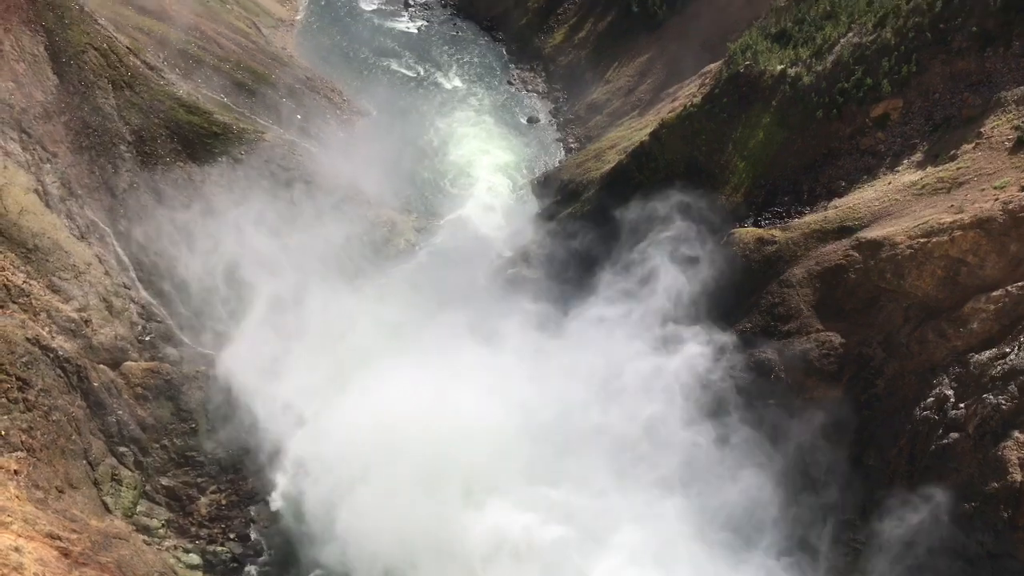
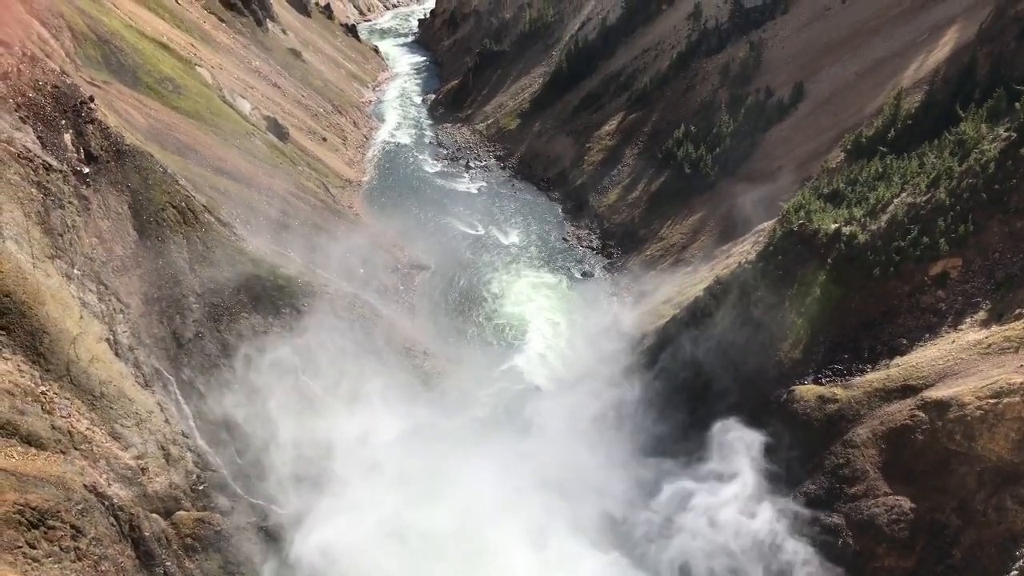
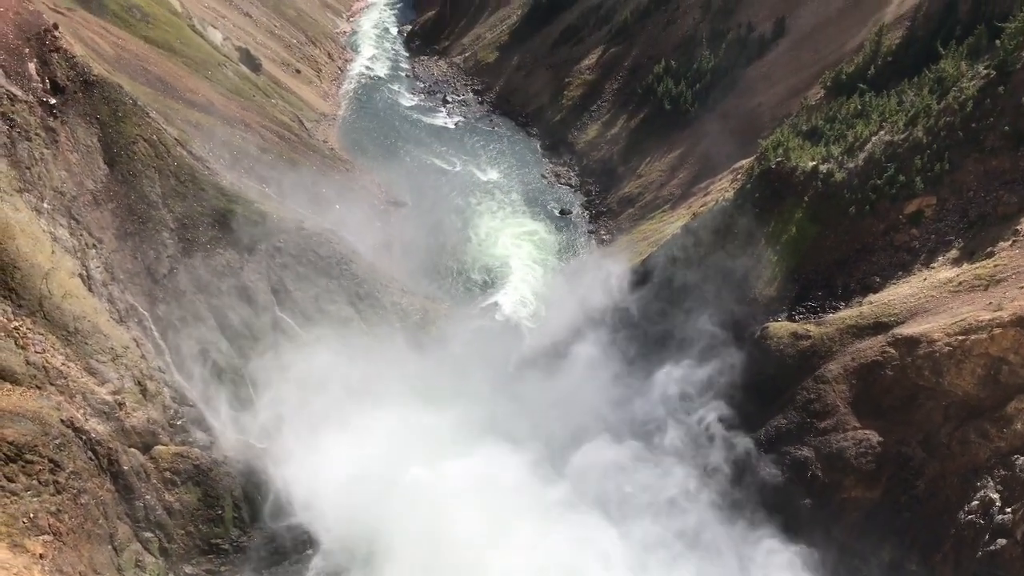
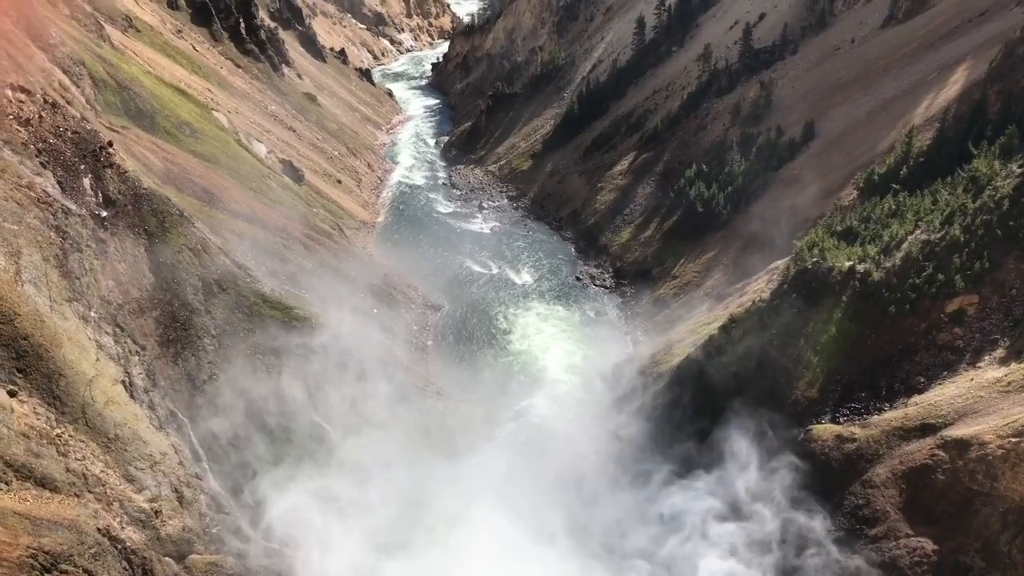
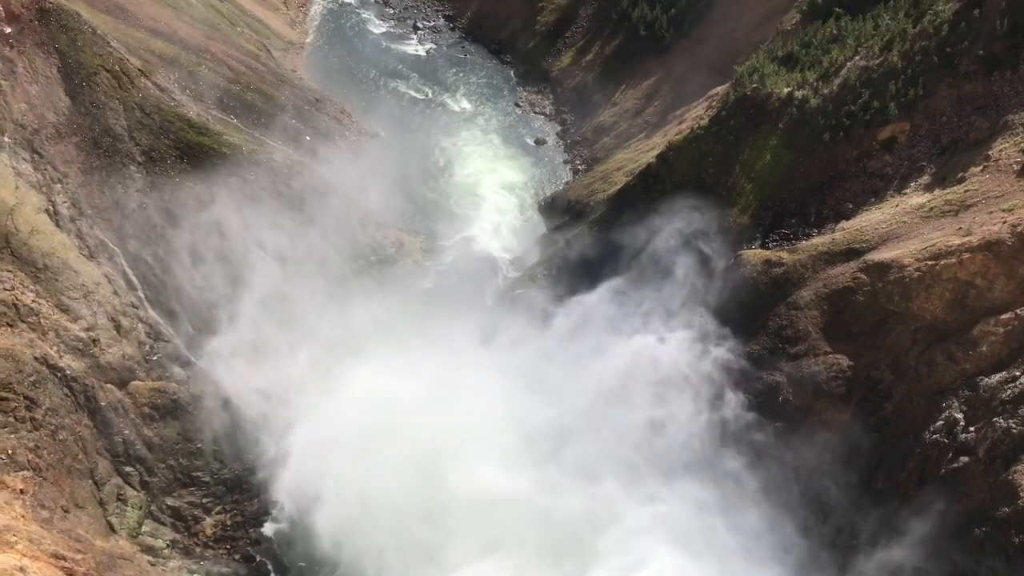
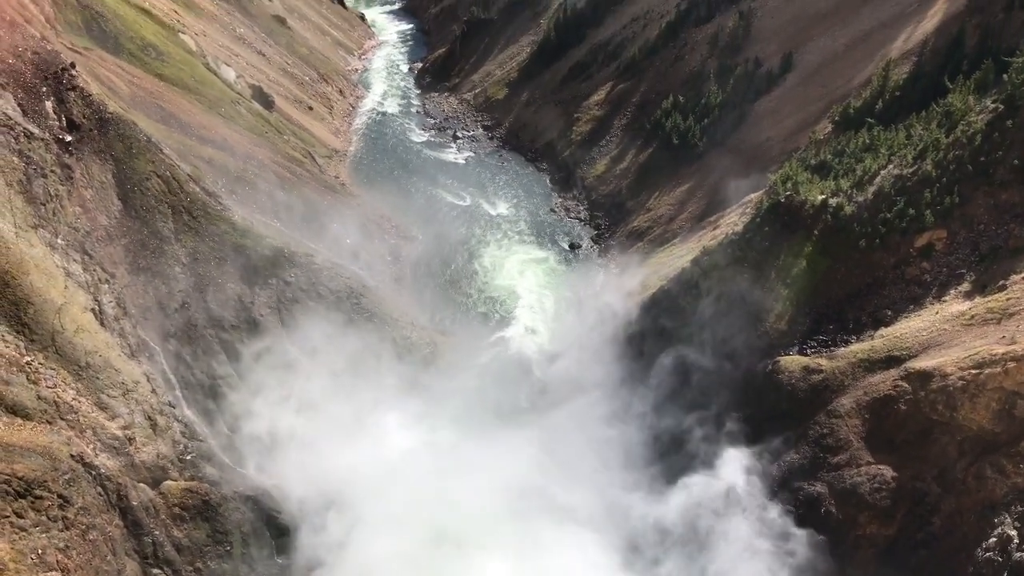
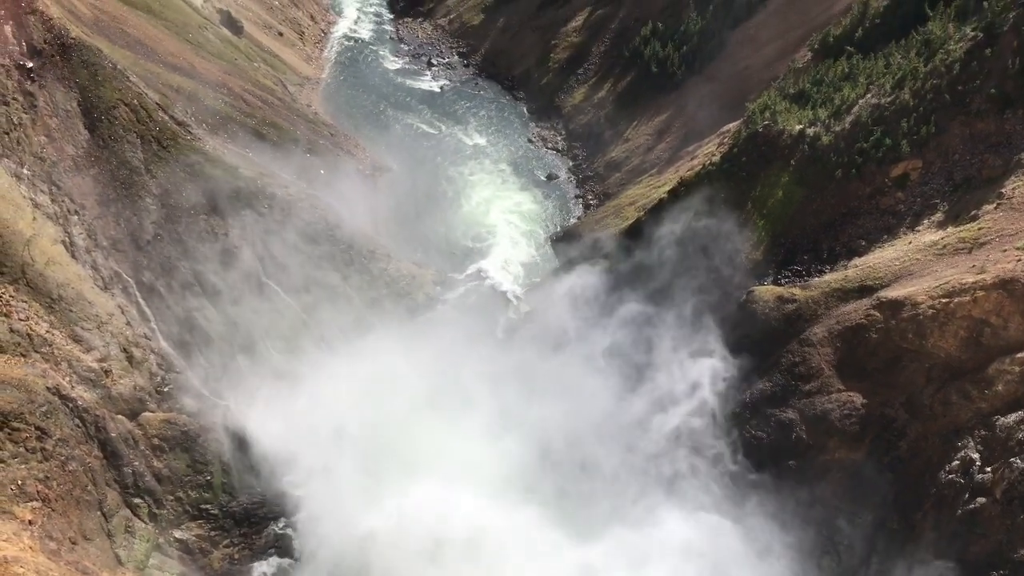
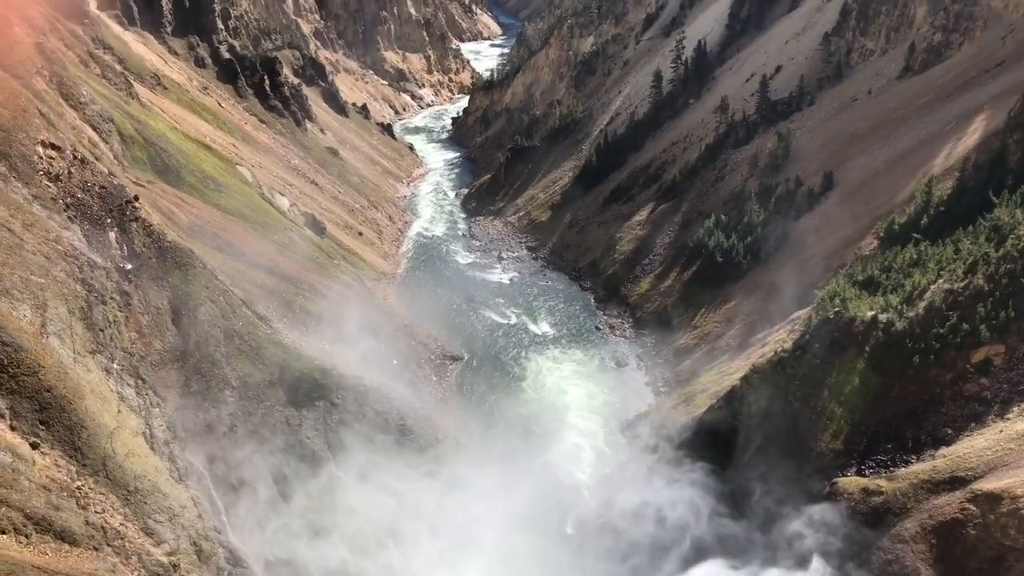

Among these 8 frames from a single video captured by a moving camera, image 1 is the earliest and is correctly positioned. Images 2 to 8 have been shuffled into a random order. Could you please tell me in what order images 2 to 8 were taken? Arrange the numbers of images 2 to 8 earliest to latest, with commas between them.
5, 7, 3, 6, 2, 4, 8
